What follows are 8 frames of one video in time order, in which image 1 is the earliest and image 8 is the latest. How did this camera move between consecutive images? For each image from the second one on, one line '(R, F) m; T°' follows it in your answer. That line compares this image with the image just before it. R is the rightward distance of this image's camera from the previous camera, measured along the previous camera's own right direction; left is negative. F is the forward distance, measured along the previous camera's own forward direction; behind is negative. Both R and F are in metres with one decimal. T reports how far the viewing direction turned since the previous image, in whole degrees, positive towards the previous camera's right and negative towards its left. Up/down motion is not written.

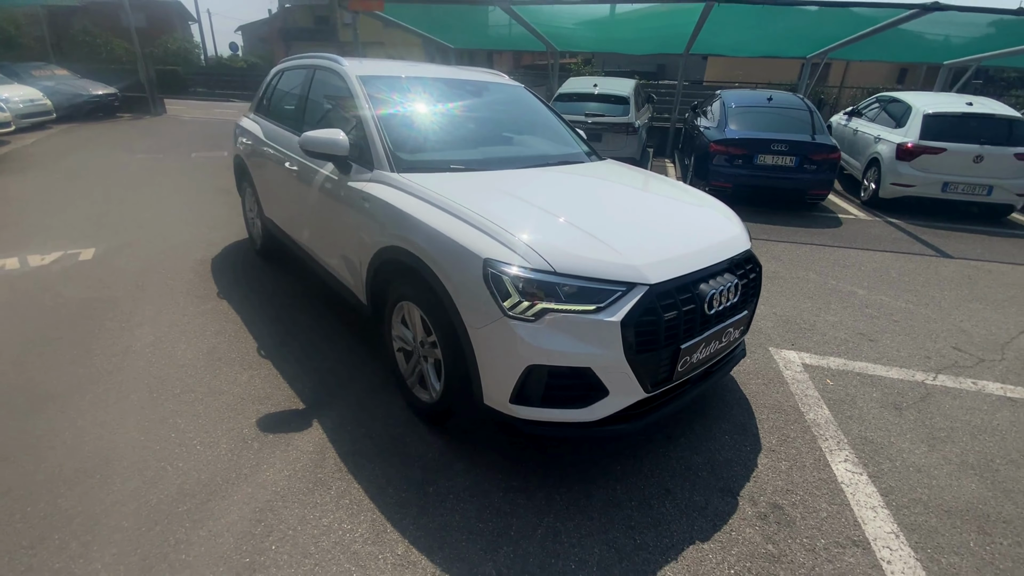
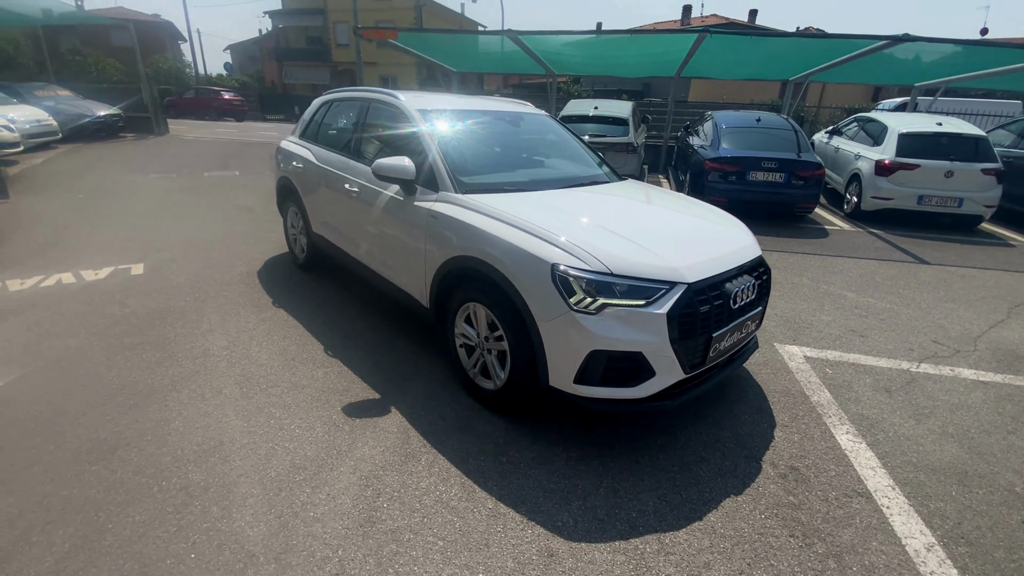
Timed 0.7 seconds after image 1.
(-0.4, -0.5) m; +2°
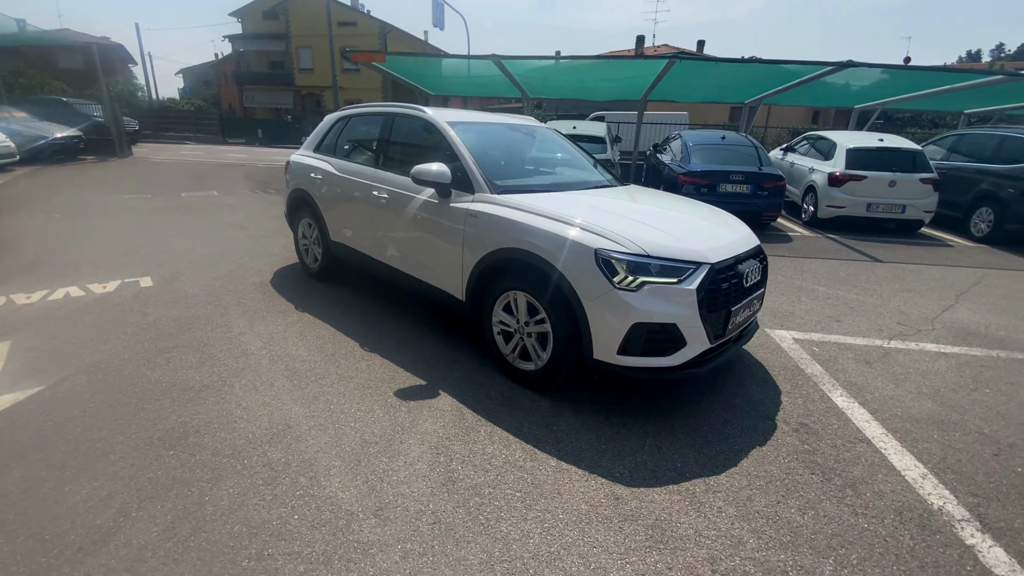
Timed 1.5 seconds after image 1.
(-0.6, -0.3) m; +4°
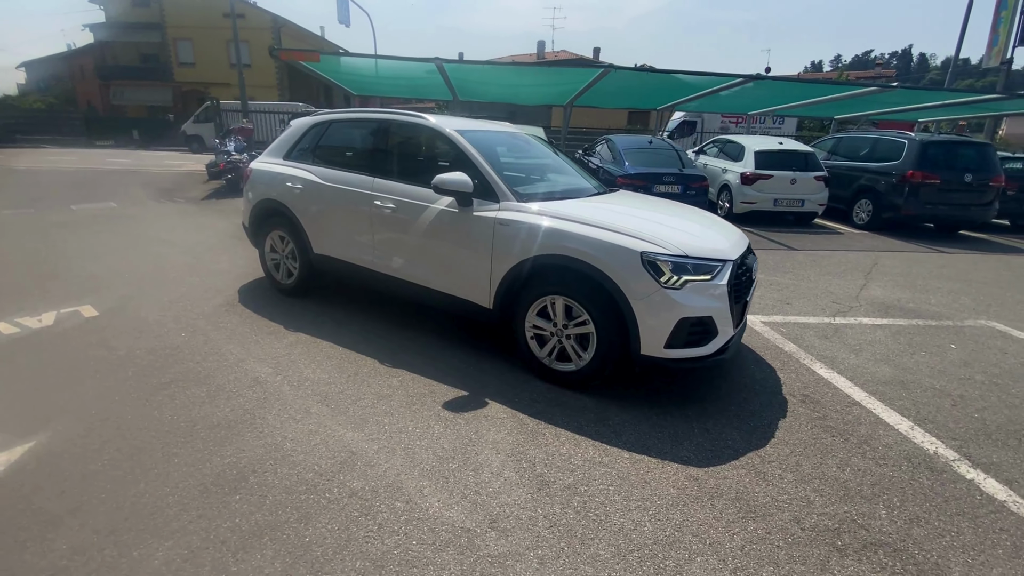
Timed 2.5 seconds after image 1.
(-1.0, 0.0) m; +11°
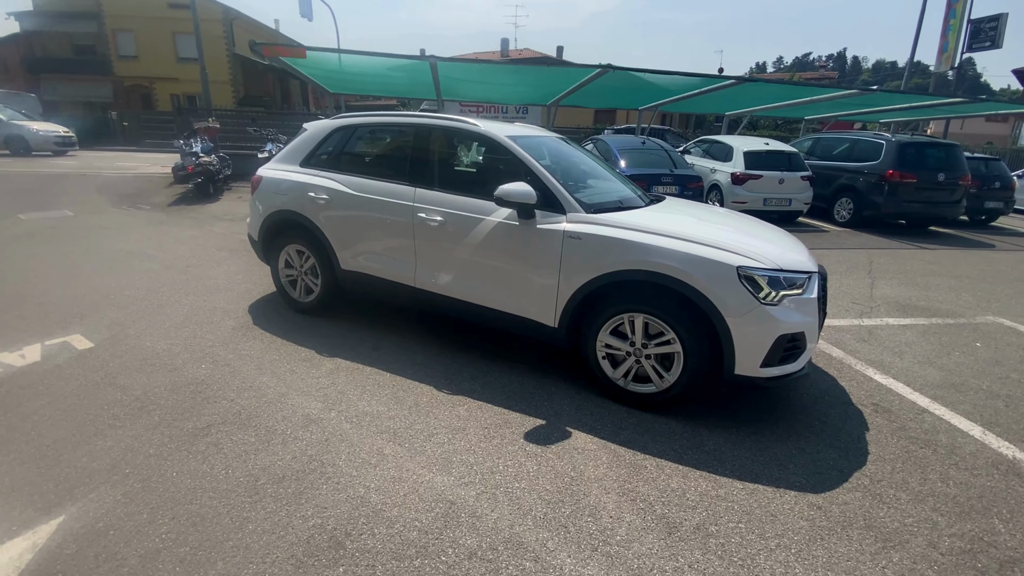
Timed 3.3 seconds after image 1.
(-0.8, +0.3) m; +5°
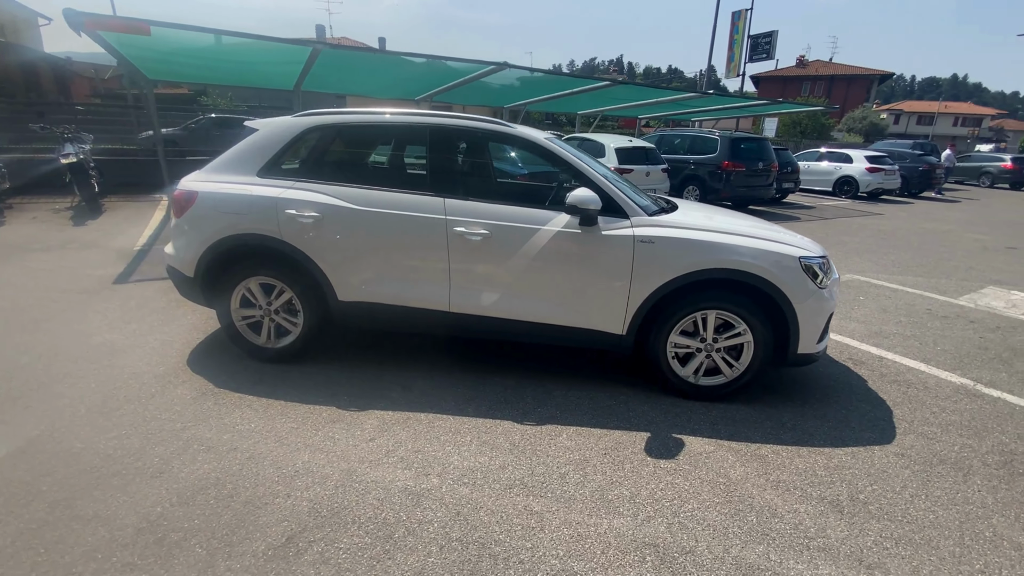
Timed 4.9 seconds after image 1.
(-1.7, +0.6) m; +20°
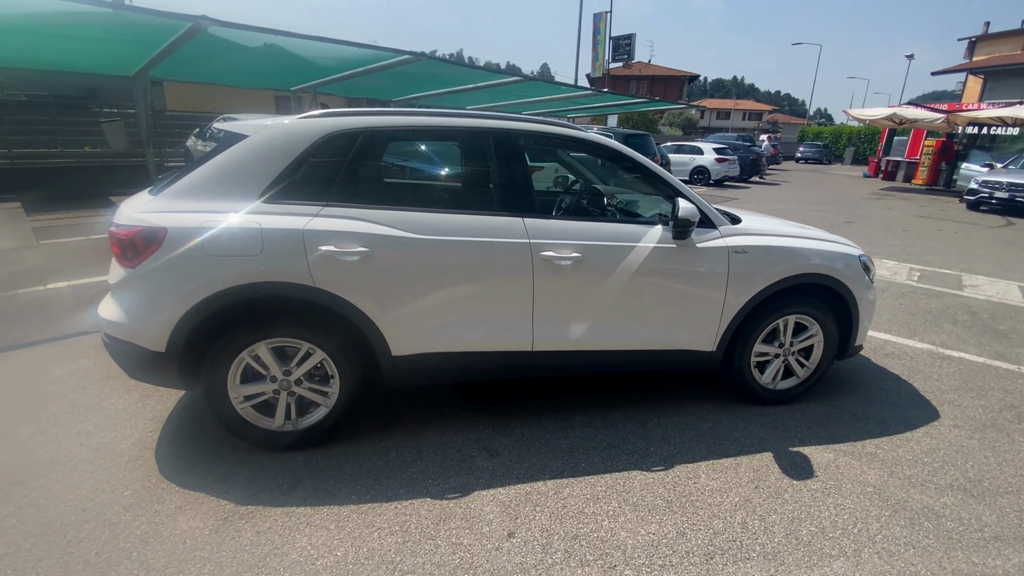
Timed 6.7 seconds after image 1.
(-1.5, +0.8) m; +17°
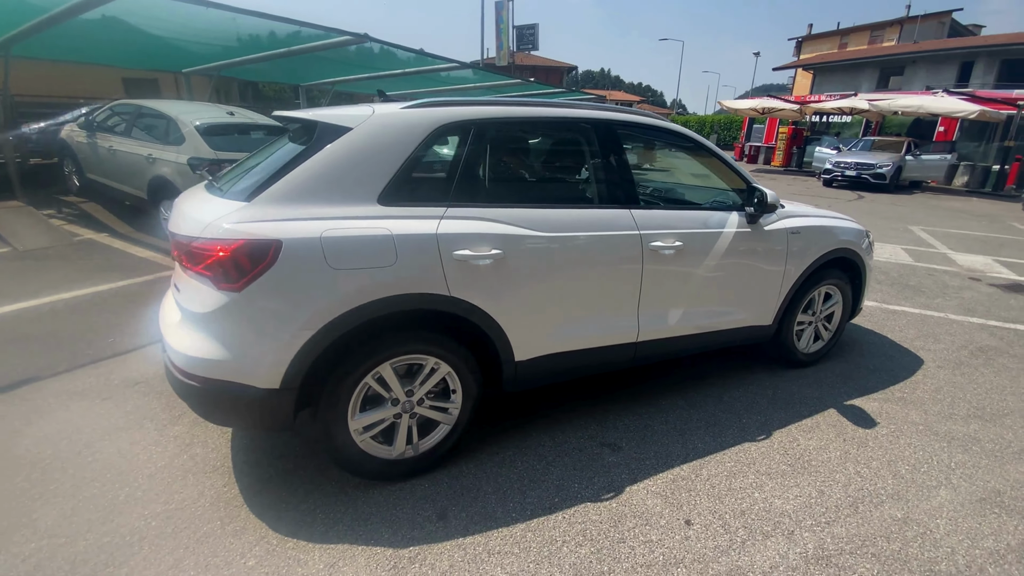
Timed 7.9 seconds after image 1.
(-1.3, +0.2) m; +13°
